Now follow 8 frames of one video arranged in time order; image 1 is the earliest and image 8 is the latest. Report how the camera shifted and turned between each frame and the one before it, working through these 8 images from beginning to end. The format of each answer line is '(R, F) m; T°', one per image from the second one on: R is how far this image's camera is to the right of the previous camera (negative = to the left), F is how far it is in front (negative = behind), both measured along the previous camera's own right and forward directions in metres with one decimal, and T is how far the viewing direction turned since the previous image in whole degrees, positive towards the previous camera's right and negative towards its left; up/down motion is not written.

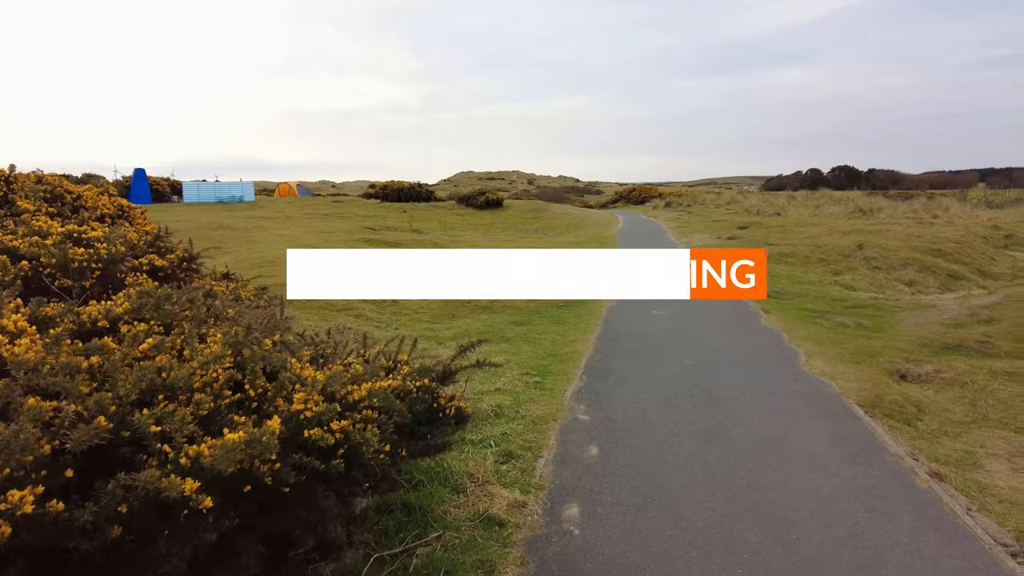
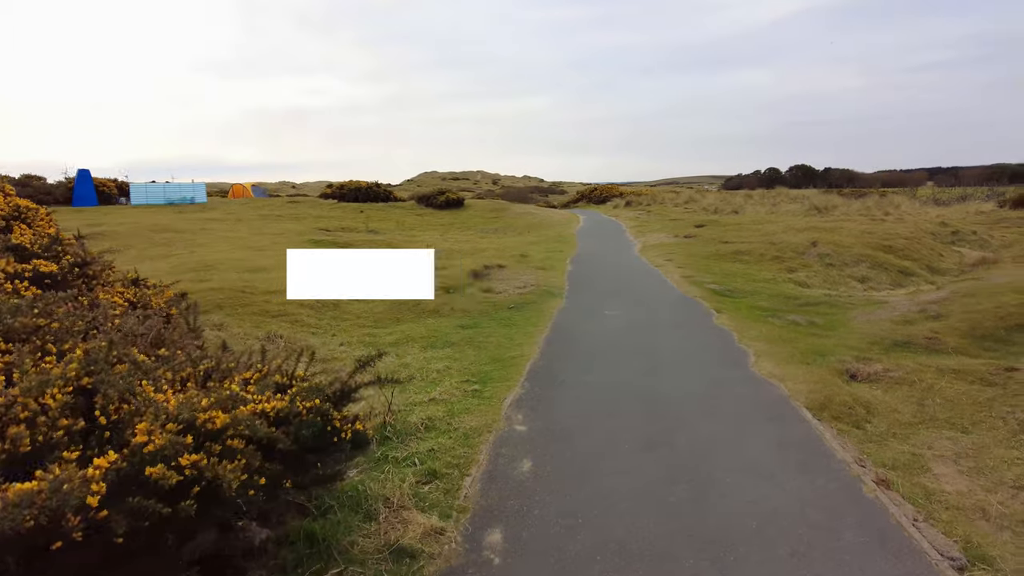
(+0.3, +0.3) m; +3°
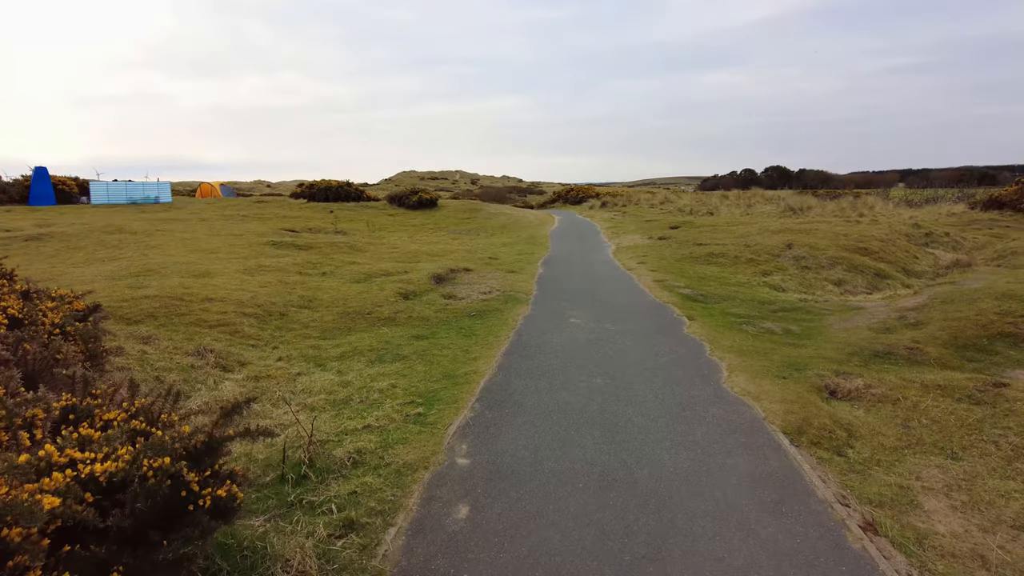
(+0.3, +0.6) m; +2°
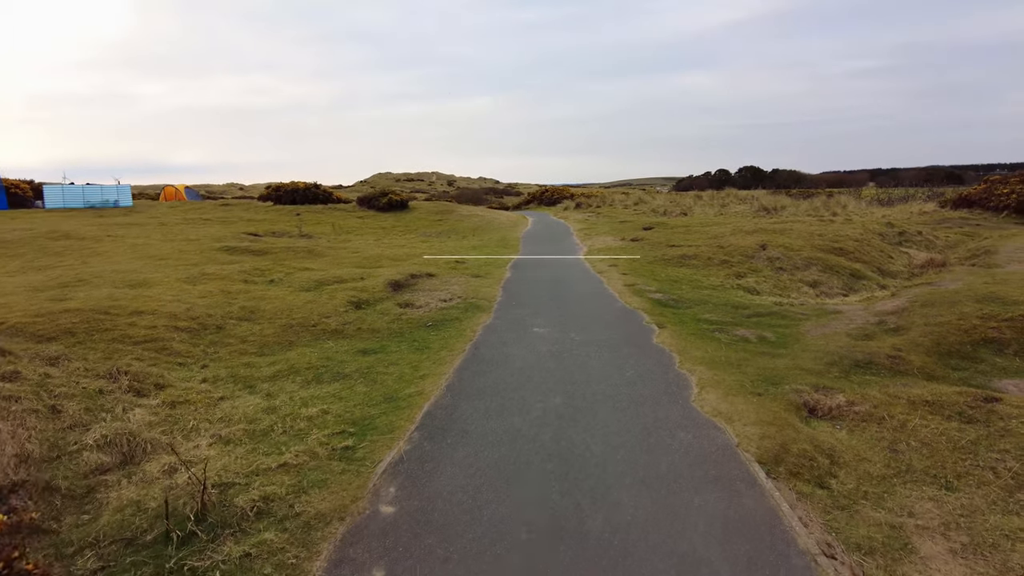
(+0.3, +0.6) m; +2°
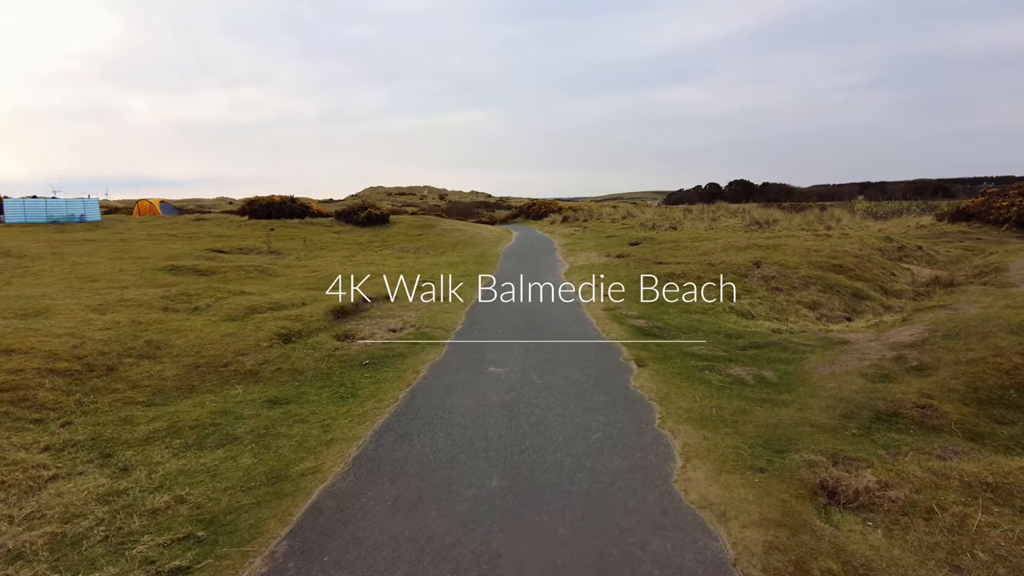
(+0.5, +1.4) m; +1°
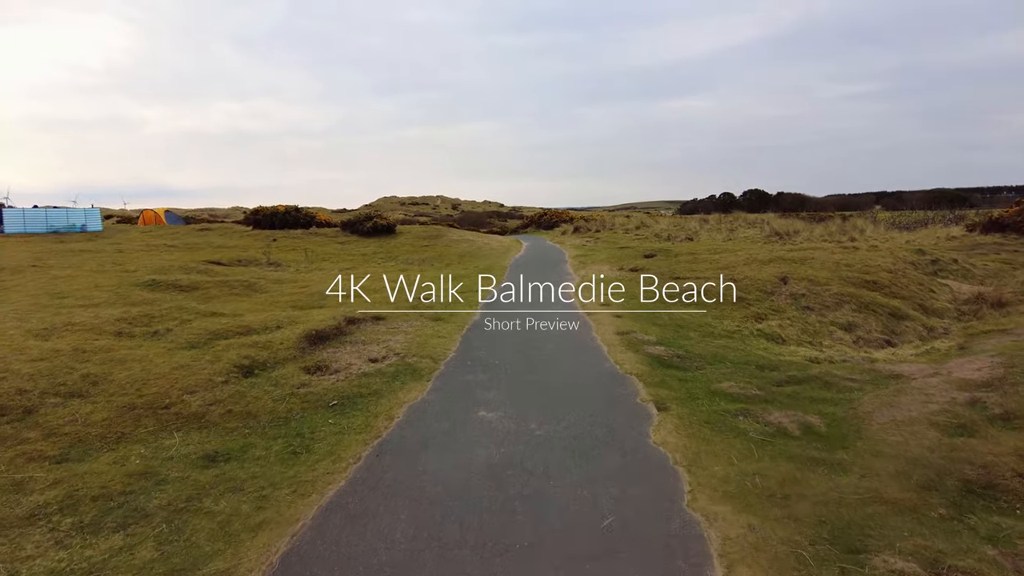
(+0.2, +1.2) m; -1°
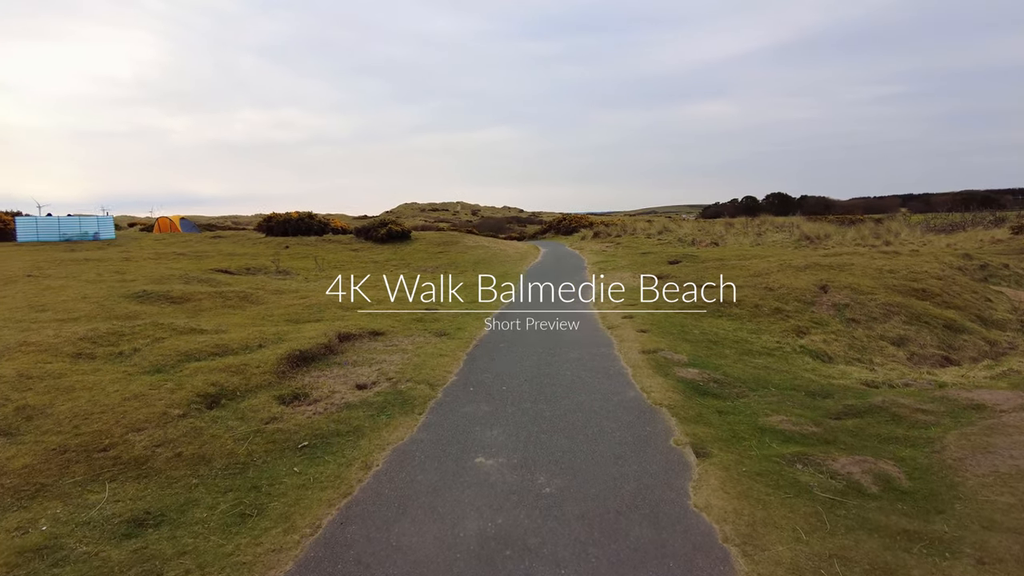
(+0.1, +1.1) m; -2°
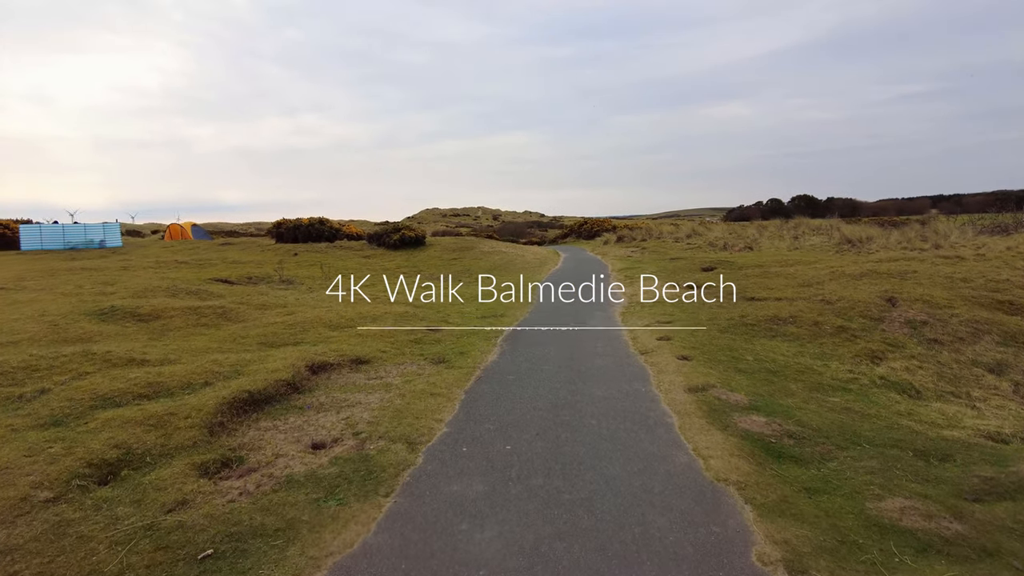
(+0.1, +1.8) m; -2°
